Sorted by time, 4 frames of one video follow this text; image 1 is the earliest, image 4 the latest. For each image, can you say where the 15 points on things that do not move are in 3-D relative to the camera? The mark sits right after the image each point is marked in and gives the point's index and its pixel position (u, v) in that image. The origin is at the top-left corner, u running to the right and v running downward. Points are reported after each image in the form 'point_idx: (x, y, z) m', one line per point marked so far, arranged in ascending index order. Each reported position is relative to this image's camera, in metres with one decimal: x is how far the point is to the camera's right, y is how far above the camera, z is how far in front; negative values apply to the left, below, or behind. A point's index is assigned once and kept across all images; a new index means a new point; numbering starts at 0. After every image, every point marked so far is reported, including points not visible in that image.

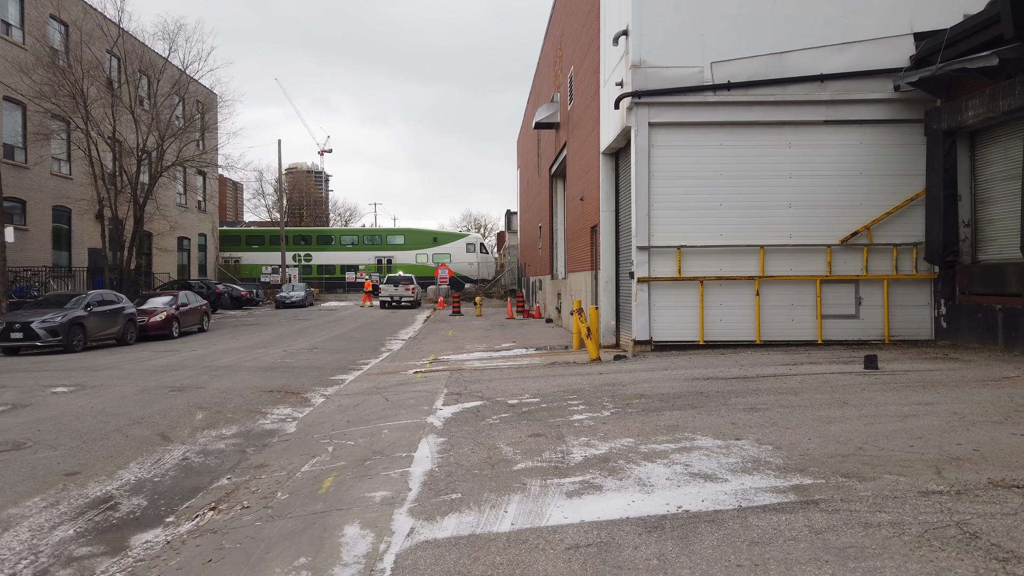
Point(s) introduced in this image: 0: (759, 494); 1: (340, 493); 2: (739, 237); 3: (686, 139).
0: (+1.4, -1.2, +4.4) m
1: (-1.2, -1.4, +5.3) m
2: (+3.8, +0.9, +12.6) m
3: (+2.9, +2.5, +12.6) m
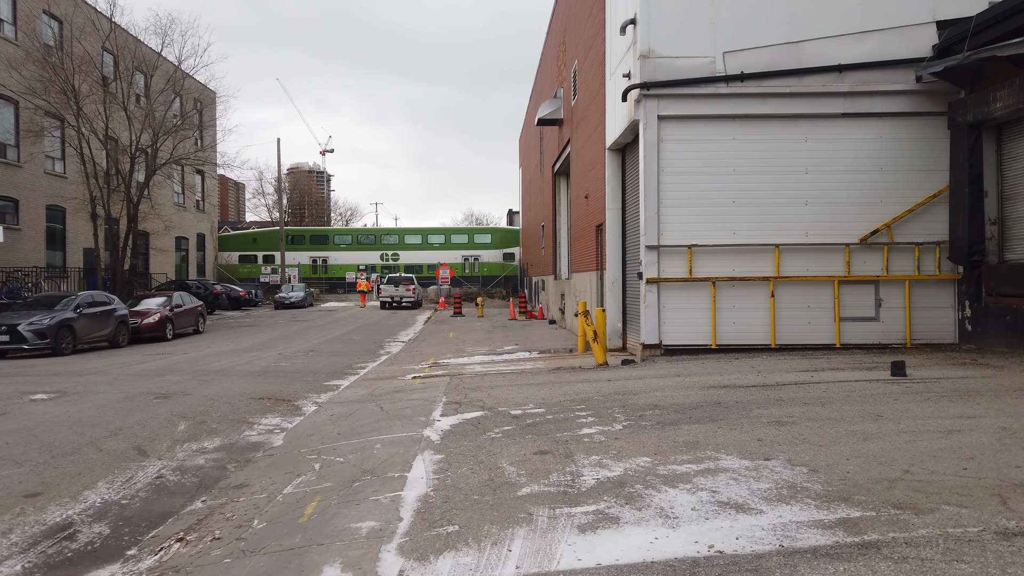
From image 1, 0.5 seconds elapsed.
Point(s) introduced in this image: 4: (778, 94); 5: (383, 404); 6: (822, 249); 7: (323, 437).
0: (+1.5, -1.2, +3.8) m
1: (-1.2, -1.5, +4.7) m
2: (+3.8, +0.8, +12.0) m
3: (+2.9, +2.5, +12.0) m
4: (+4.2, +3.0, +11.9) m
5: (-1.6, -1.4, +9.4) m
6: (+4.9, +0.6, +12.0) m
7: (-1.9, -1.5, +7.7) m
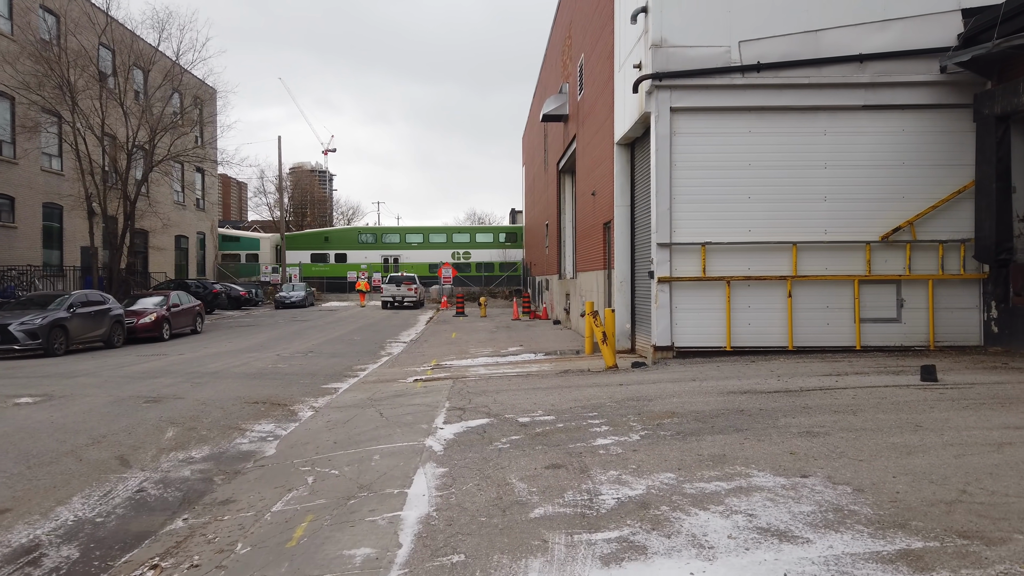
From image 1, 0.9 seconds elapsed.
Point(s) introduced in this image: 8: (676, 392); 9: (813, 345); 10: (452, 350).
0: (+1.5, -1.2, +3.3) m
1: (-1.1, -1.4, +4.2) m
2: (+3.9, +0.8, +11.5) m
3: (+3.0, +2.5, +11.5) m
4: (+4.3, +3.0, +11.4) m
5: (-1.5, -1.4, +8.9) m
6: (+5.0, +0.6, +11.5) m
7: (-1.9, -1.5, +7.3) m
8: (+1.8, -1.1, +8.2) m
9: (+4.5, -0.9, +11.5) m
10: (-1.4, -1.4, +17.2) m
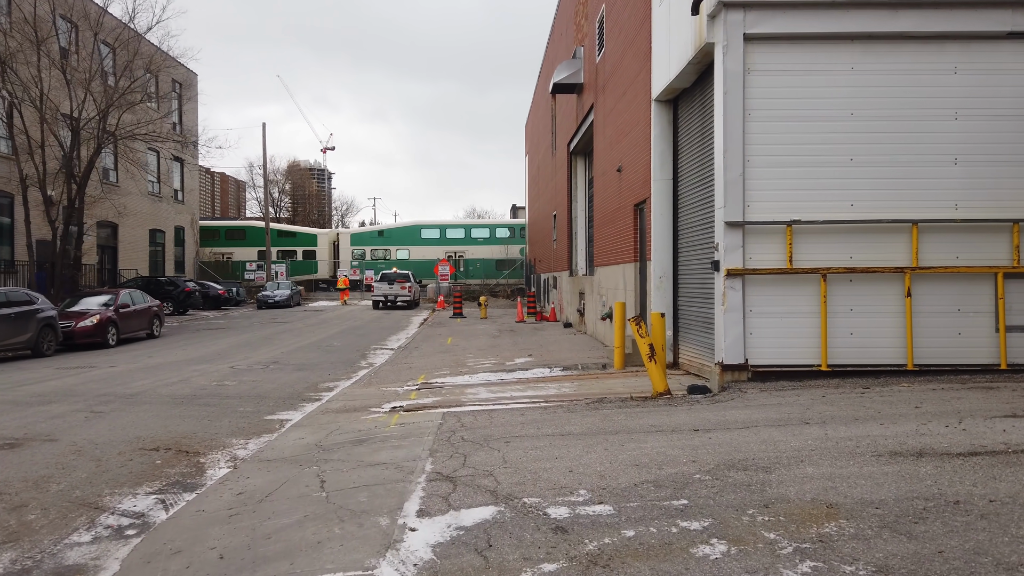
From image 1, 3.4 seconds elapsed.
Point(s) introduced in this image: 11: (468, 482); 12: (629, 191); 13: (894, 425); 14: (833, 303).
0: (+1.7, -1.2, +0.1) m
1: (-1.0, -1.4, +1.1) m
2: (+4.0, +0.9, +8.4) m
3: (+3.2, +2.5, +8.4) m
4: (+4.4, +3.1, +8.2) m
5: (-1.4, -1.4, +5.7) m
6: (+5.1, +0.7, +8.3) m
7: (-1.7, -1.5, +4.1) m
8: (+1.9, -1.1, +5.0) m
9: (+4.7, -0.8, +8.3) m
10: (-1.2, -1.4, +14.1) m
11: (-0.3, -1.2, +4.9) m
12: (+2.1, +1.7, +13.2) m
13: (+2.9, -1.0, +5.8) m
14: (+3.5, -0.2, +8.4) m
